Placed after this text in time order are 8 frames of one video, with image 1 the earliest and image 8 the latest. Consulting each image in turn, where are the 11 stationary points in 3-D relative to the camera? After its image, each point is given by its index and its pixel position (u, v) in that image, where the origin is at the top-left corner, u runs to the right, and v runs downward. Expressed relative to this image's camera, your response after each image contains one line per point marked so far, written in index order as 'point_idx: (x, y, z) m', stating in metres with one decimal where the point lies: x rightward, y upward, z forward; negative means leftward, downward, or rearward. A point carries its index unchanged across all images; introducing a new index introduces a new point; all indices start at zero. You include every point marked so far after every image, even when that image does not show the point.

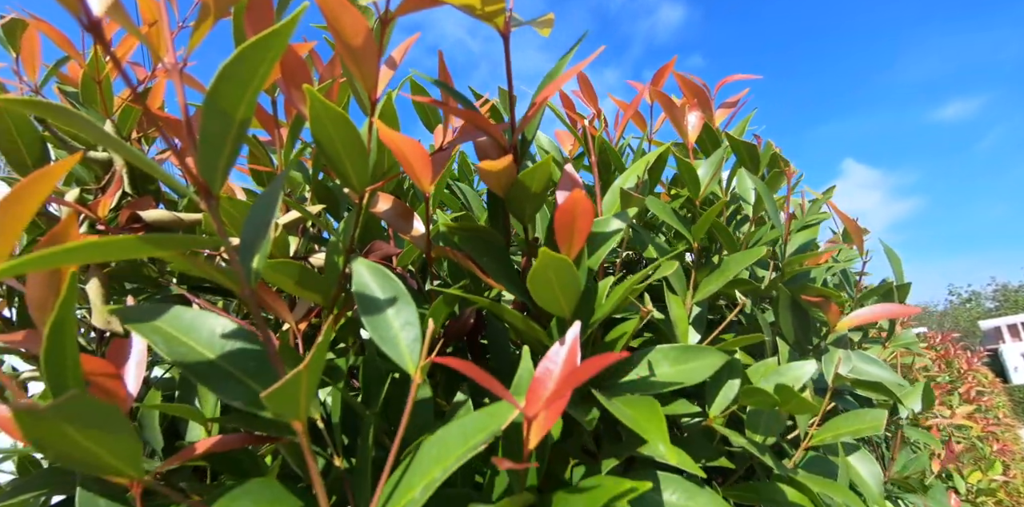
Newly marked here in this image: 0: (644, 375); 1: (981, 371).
0: (+0.1, -0.1, +0.5) m
1: (+3.5, -0.9, +4.5) m
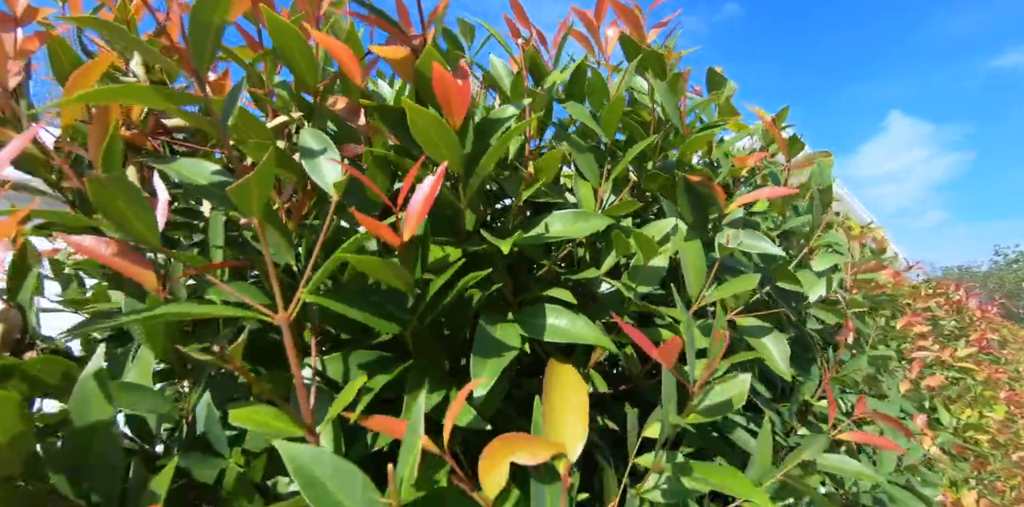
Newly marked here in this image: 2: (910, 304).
0: (0.0, 0.0, +0.7) m
1: (+3.7, -0.5, +4.4) m
2: (+1.7, -0.2, +2.4) m
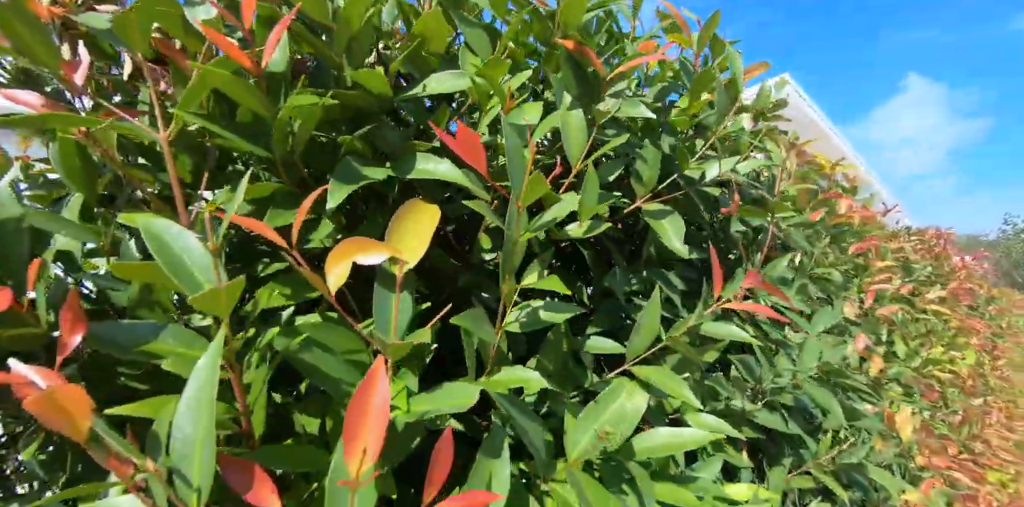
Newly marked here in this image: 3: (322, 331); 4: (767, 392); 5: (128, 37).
0: (-0.1, +0.2, +0.7) m
1: (+3.6, -0.1, +4.4) m
2: (+1.6, +0.1, +2.5) m
3: (-0.2, -0.1, +0.6) m
4: (+0.6, -0.3, +1.2) m
5: (-0.4, +0.2, +0.6) m
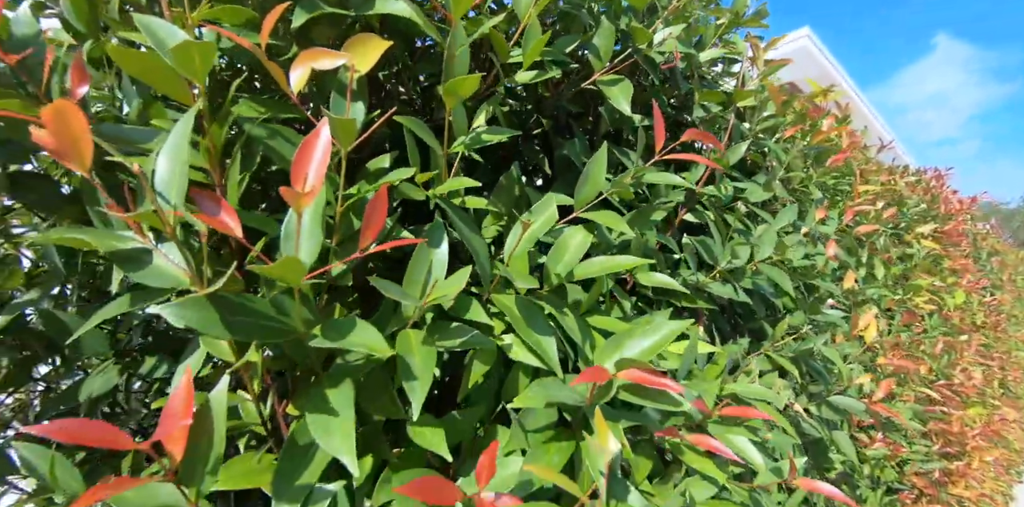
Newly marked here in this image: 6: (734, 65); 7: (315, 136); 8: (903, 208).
0: (-0.2, +0.5, +0.8) m
1: (+3.7, +0.3, +4.4) m
2: (+1.5, +0.4, +2.5) m
3: (-0.3, +0.2, +0.7) m
4: (+0.5, 0.0, +1.3) m
5: (-0.5, +0.5, +0.7) m
6: (+0.6, +0.5, +1.5) m
7: (-0.2, +0.1, +0.6) m
8: (+2.2, +0.3, +3.1) m
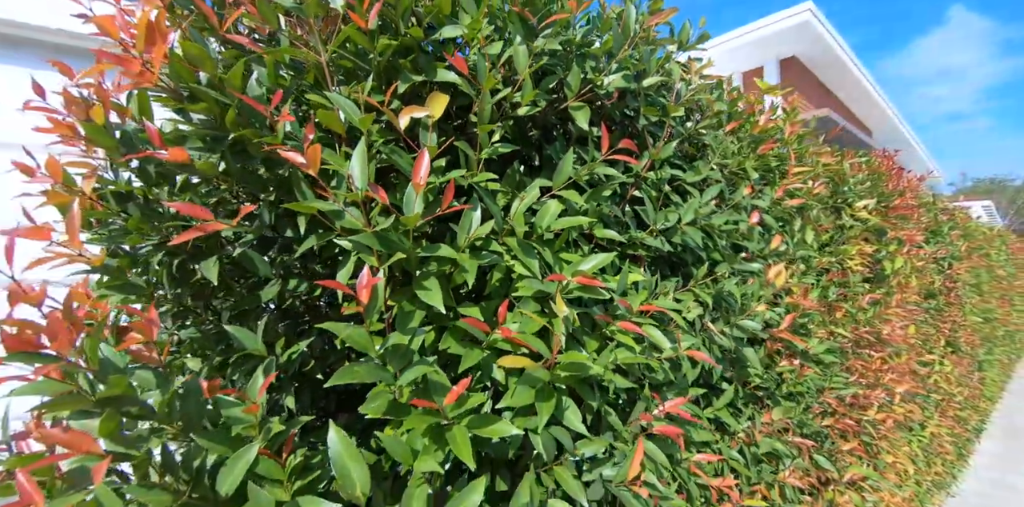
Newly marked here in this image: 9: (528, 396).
0: (-0.2, +0.6, +1.4) m
1: (+3.7, +0.6, +5.0) m
2: (+1.6, +0.6, +3.1) m
3: (-0.3, +0.2, +1.3) m
4: (+0.5, +0.1, +1.9) m
5: (-0.5, +0.6, +1.3) m
6: (+0.6, +0.7, +2.1) m
7: (-0.2, +0.2, +1.2) m
8: (+2.3, +0.5, +3.7) m
9: (0.0, -0.3, +1.3) m
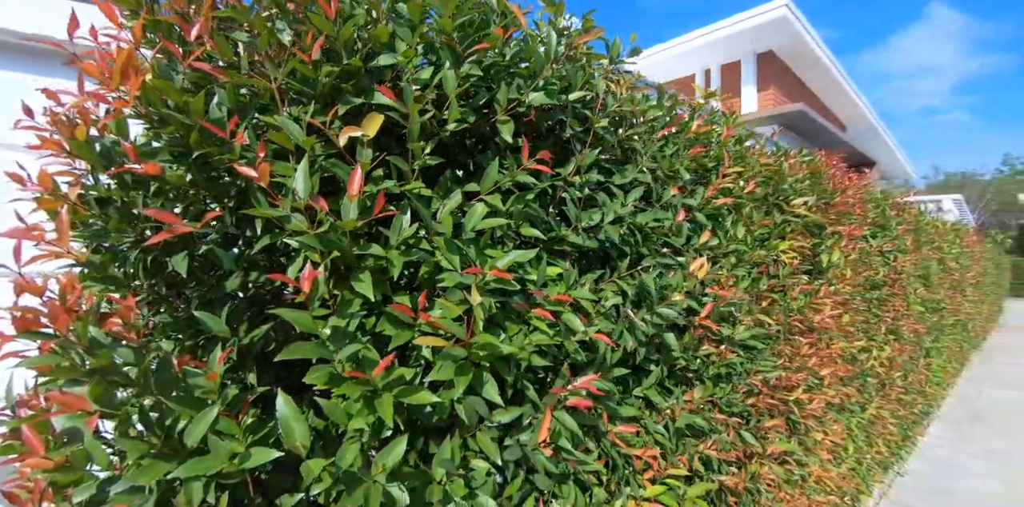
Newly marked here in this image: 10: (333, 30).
0: (-0.4, +0.6, +1.6) m
1: (+3.4, +0.6, +5.4) m
2: (+1.3, +0.6, +3.4) m
3: (-0.5, +0.3, +1.5) m
4: (+0.3, +0.1, +2.2) m
5: (-0.7, +0.6, +1.5) m
6: (+0.4, +0.7, +2.4) m
7: (-0.4, +0.2, +1.4) m
8: (+2.0, +0.5, +4.0) m
9: (-0.2, -0.3, +1.5) m
10: (-0.5, +0.6, +1.6) m
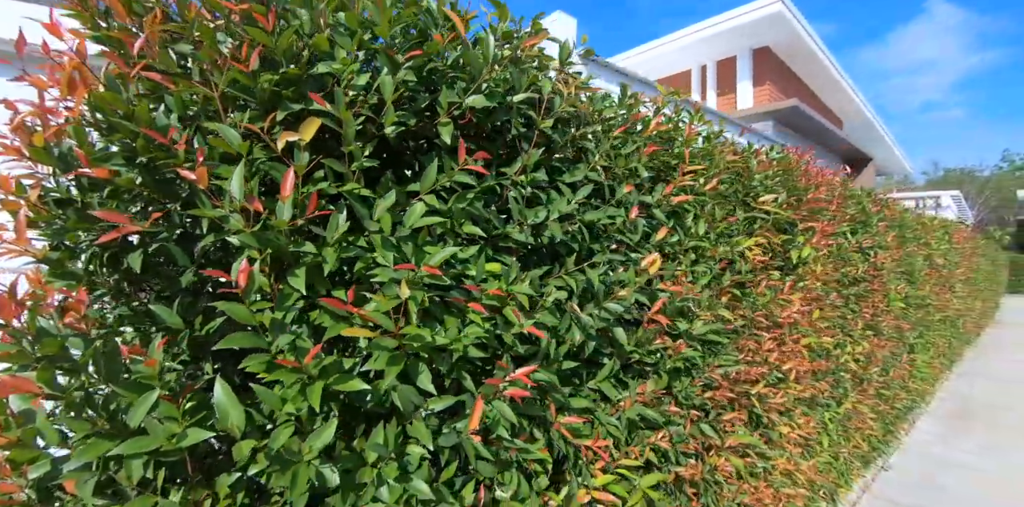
0: (-0.6, +0.6, +1.7) m
1: (+3.2, +0.7, +5.4) m
2: (+1.1, +0.6, +3.5) m
3: (-0.7, +0.3, +1.6) m
4: (+0.1, +0.1, +2.3) m
5: (-0.9, +0.6, +1.6) m
6: (+0.2, +0.7, +2.5) m
7: (-0.6, +0.2, +1.6) m
8: (+1.8, +0.5, +4.1) m
9: (-0.4, -0.3, +1.6) m
10: (-0.7, +0.7, +1.7) m
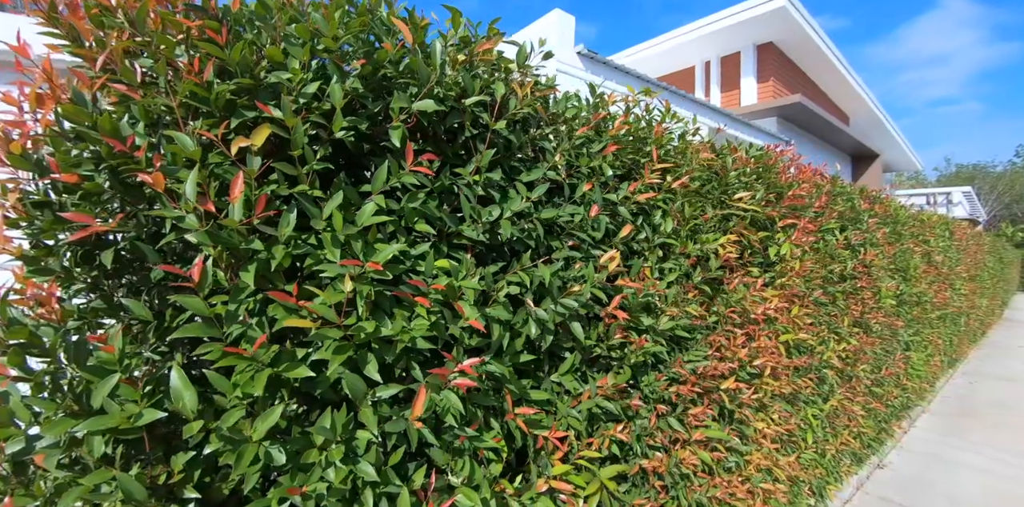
0: (-0.8, +0.6, +1.9) m
1: (+3.0, +0.7, +5.5) m
2: (+0.9, +0.7, +3.6) m
3: (-0.9, +0.3, +1.8) m
4: (-0.1, +0.1, +2.4) m
5: (-1.1, +0.6, +1.8) m
6: (0.0, +0.7, +2.6) m
7: (-0.9, +0.2, +1.7) m
8: (+1.6, +0.6, +4.2) m
9: (-0.6, -0.3, +1.8) m
10: (-0.9, +0.7, +1.8) m
